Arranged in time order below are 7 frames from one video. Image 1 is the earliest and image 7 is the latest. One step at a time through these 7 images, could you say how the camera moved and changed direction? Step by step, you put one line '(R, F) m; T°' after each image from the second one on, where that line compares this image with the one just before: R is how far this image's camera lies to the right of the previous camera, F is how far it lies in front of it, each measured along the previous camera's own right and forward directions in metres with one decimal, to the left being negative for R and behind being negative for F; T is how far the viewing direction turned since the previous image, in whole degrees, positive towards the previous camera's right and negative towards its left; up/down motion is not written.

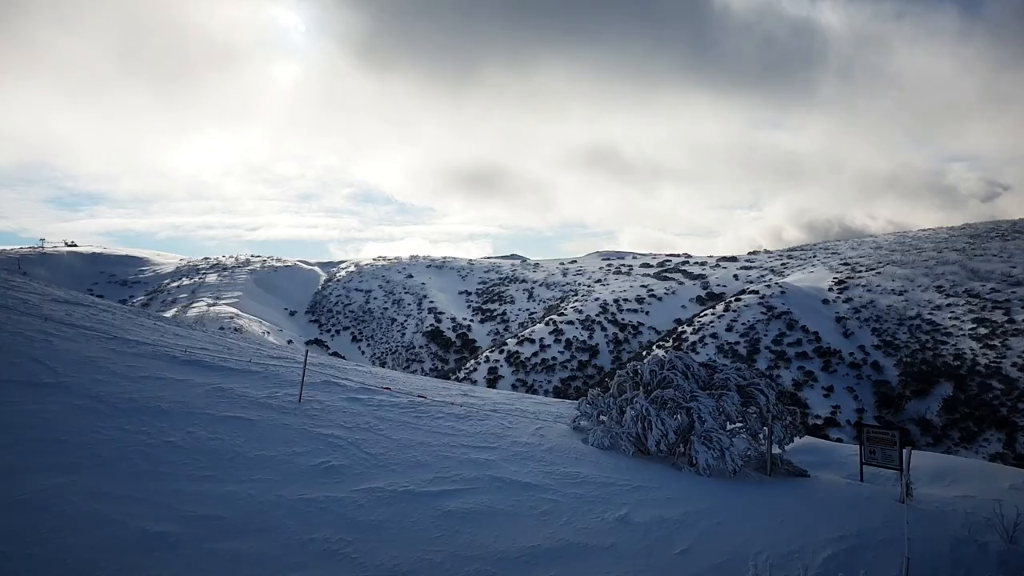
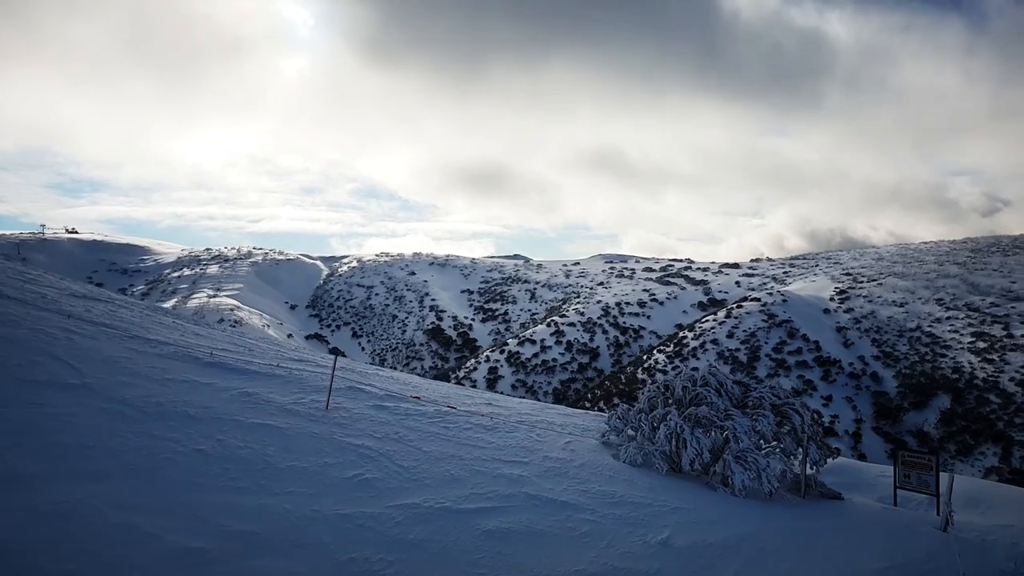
(-0.1, 0.0) m; 0°
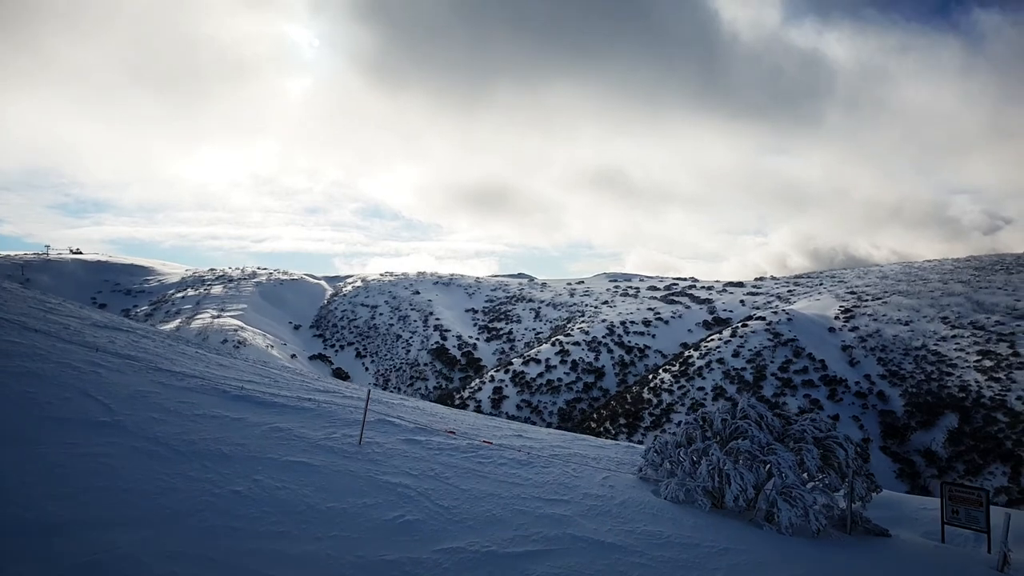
(-0.1, 0.0) m; 0°
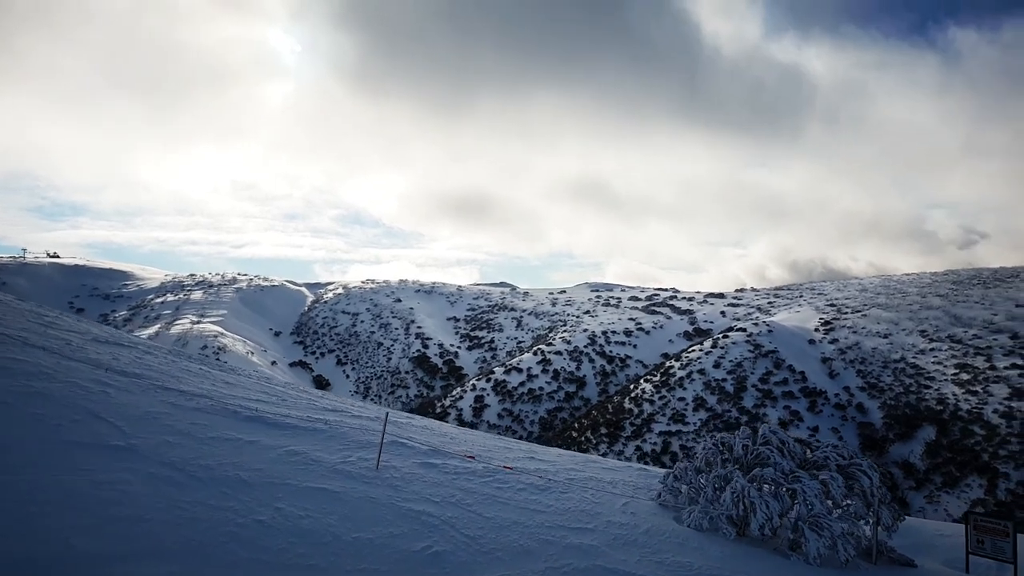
(-0.1, 0.0) m; +2°
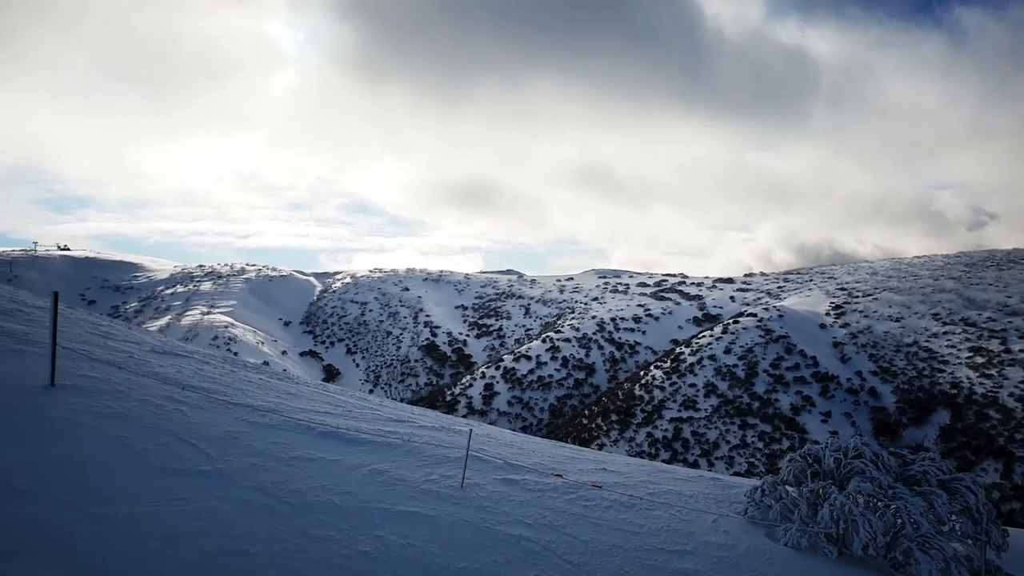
(-0.3, +0.1) m; 0°
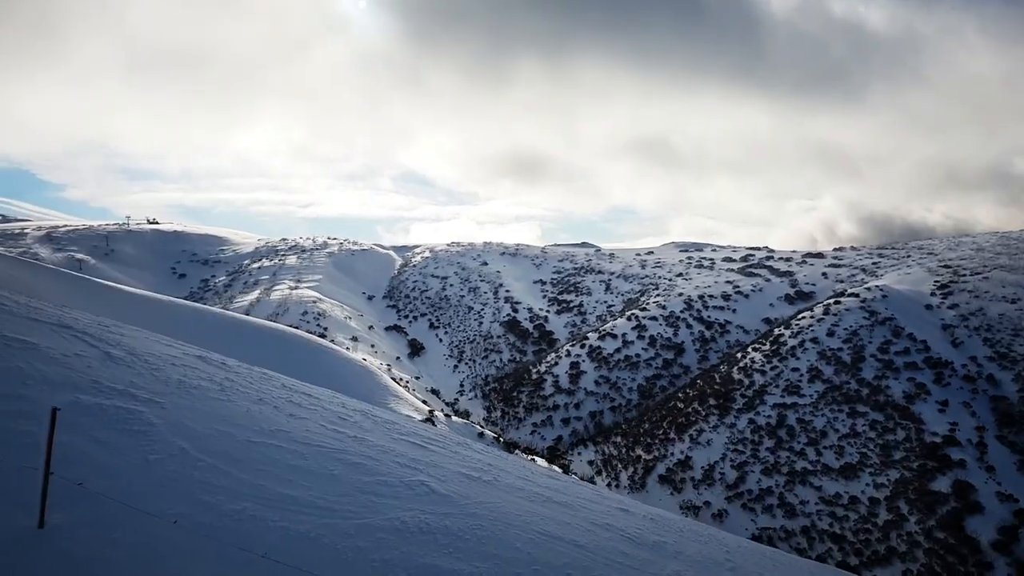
(-2.8, +0.7) m; -3°
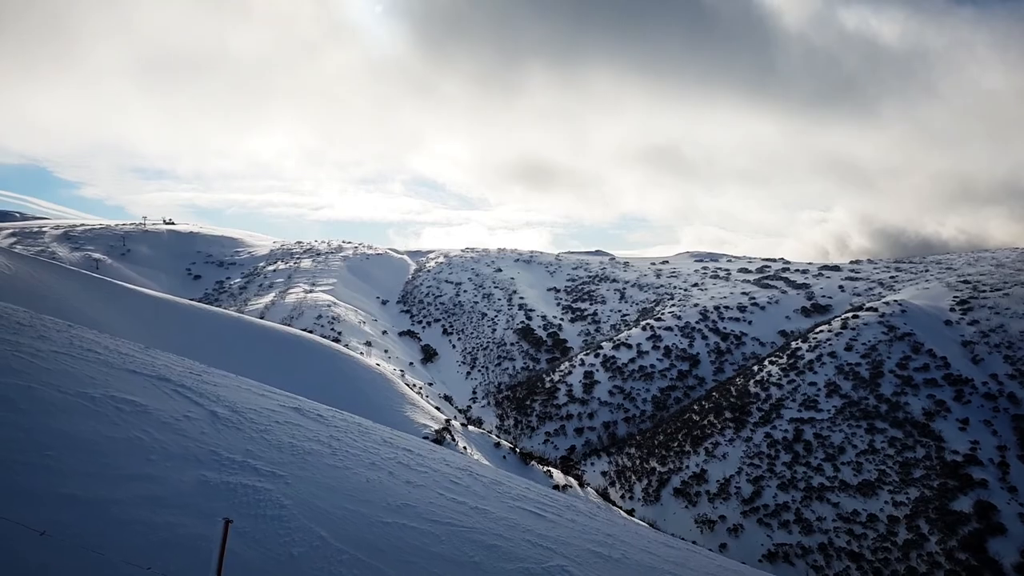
(-0.5, +0.1) m; 0°
